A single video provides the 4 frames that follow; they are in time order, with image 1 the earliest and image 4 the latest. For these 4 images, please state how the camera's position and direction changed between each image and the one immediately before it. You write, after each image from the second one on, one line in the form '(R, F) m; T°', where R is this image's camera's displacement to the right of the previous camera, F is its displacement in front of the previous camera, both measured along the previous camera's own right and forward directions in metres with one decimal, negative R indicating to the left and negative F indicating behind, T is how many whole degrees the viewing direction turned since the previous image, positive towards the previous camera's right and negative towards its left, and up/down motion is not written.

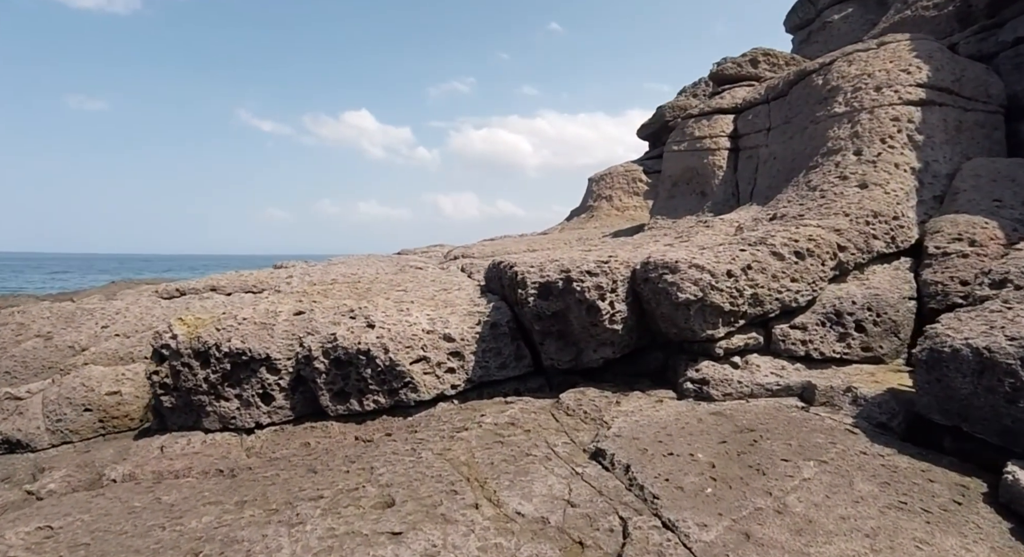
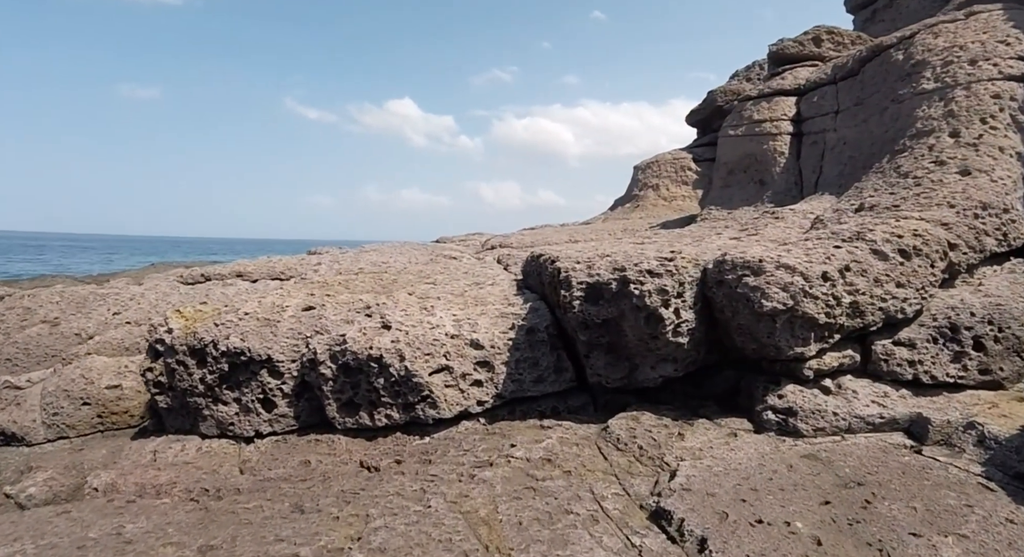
(0.0, +0.6) m; -4°
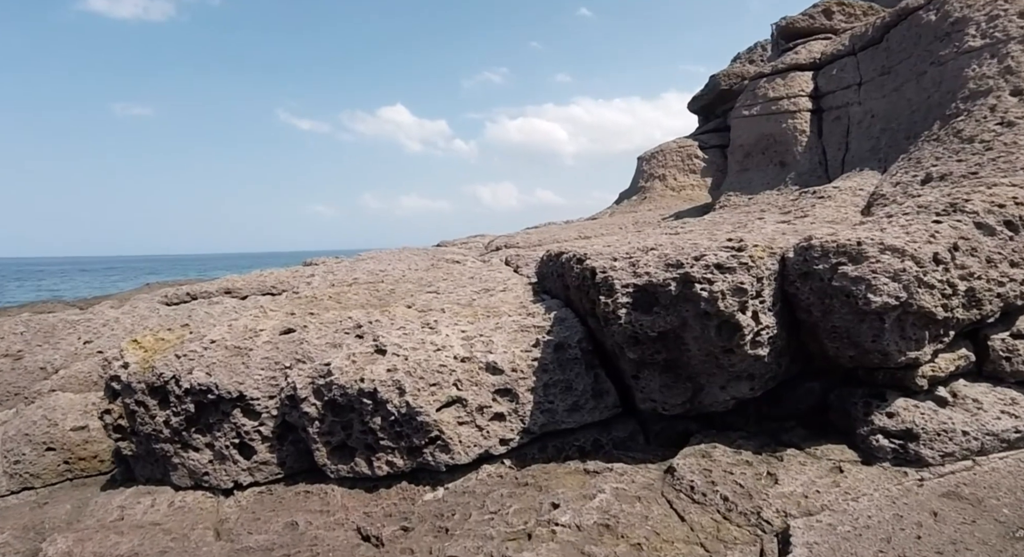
(-0.1, +0.6) m; 0°
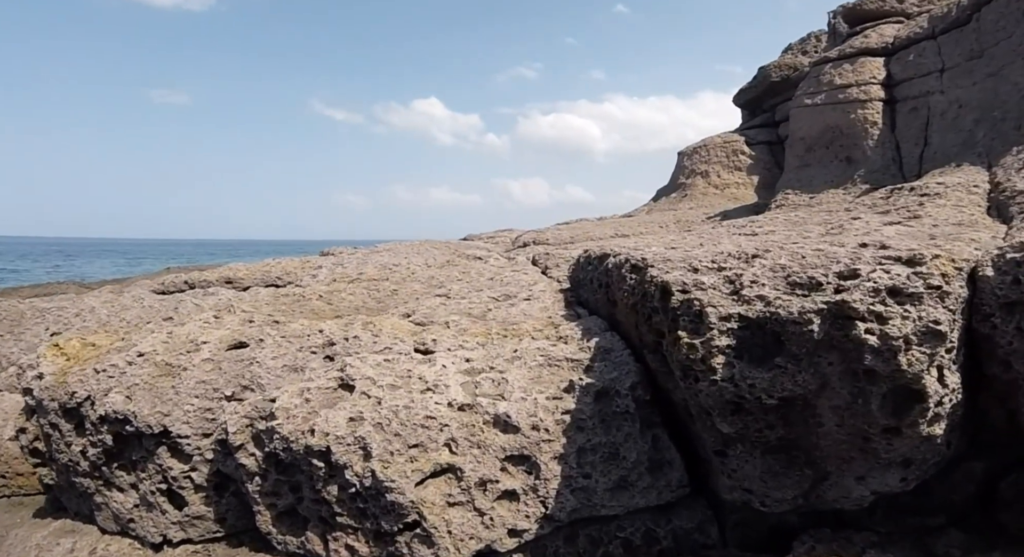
(0.0, +0.8) m; -3°
